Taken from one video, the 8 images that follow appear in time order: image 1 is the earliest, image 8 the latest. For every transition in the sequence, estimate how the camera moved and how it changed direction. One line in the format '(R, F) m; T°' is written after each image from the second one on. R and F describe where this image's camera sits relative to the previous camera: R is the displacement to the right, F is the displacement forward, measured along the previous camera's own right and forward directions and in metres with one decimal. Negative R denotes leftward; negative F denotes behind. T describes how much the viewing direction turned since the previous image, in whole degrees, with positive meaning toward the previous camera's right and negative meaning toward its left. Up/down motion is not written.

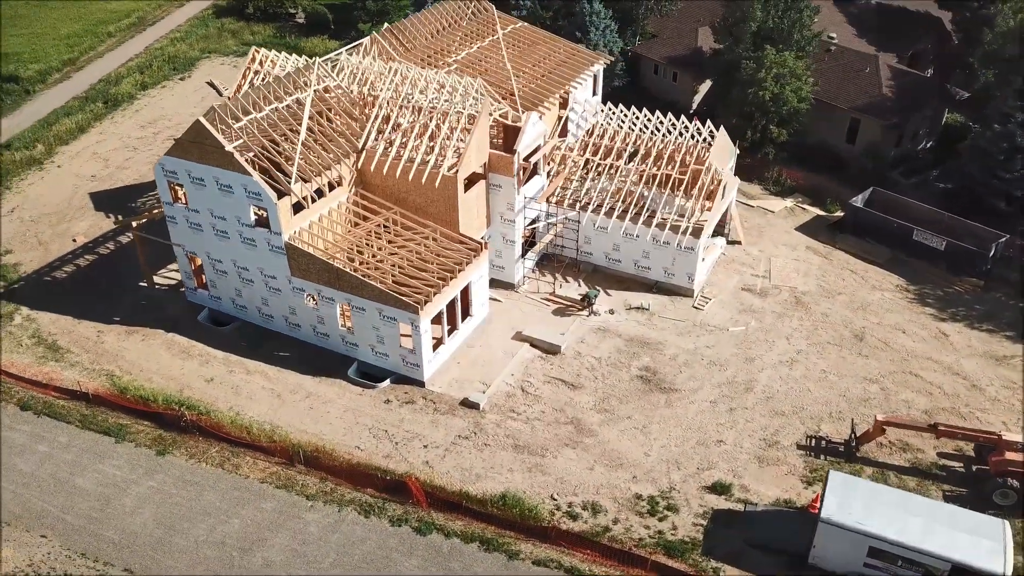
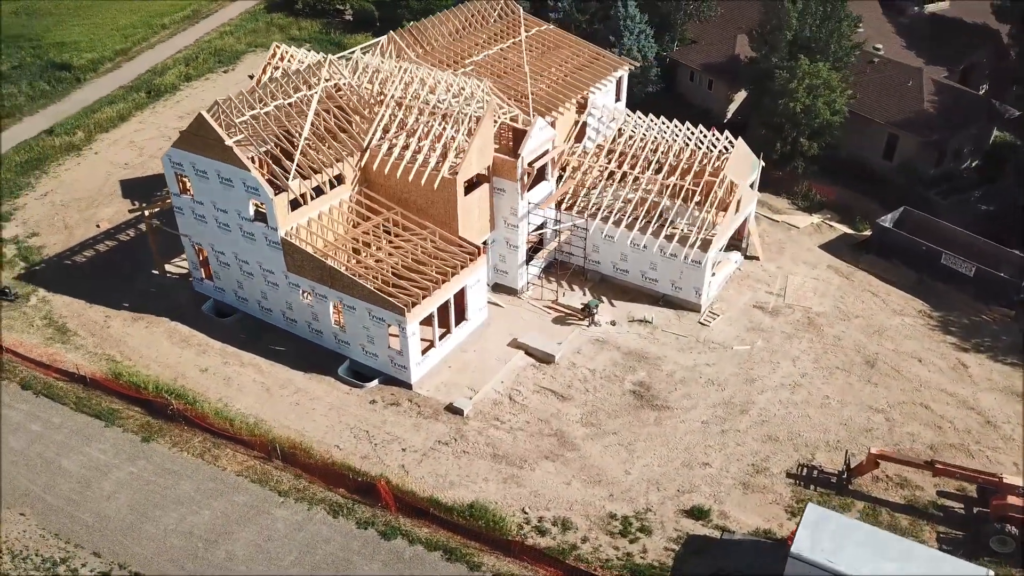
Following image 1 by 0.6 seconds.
(+2.0, +0.4) m; -4°
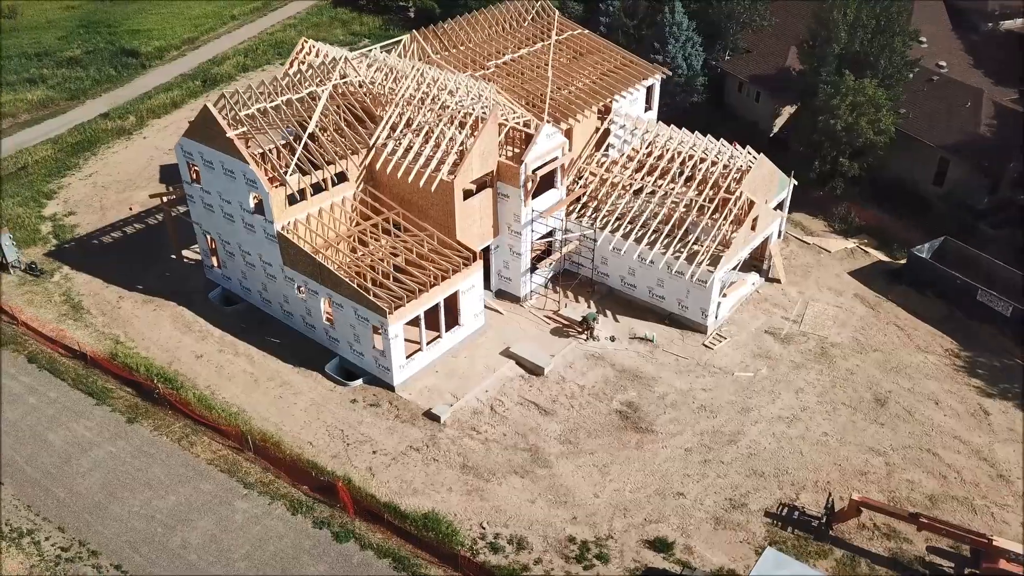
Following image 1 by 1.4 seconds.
(+2.6, +0.6) m; -6°
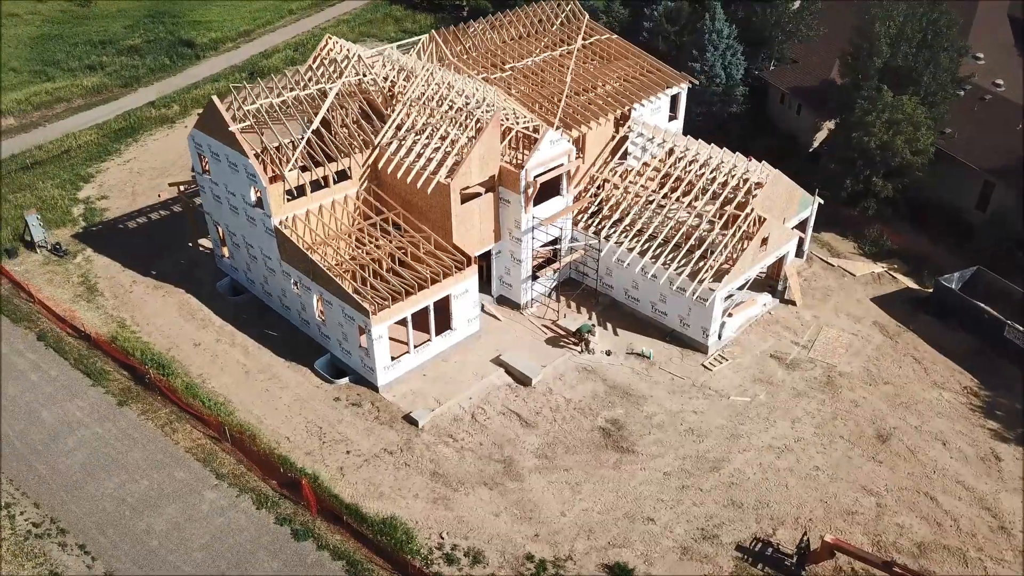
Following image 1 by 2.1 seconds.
(+2.3, +0.5) m; -5°
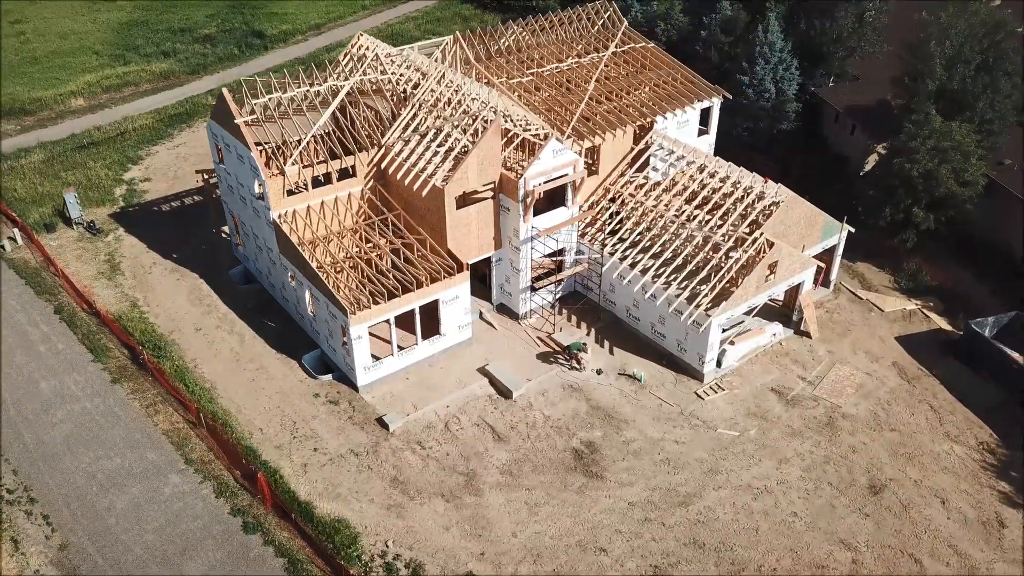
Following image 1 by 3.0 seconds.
(+2.9, +0.6) m; -6°
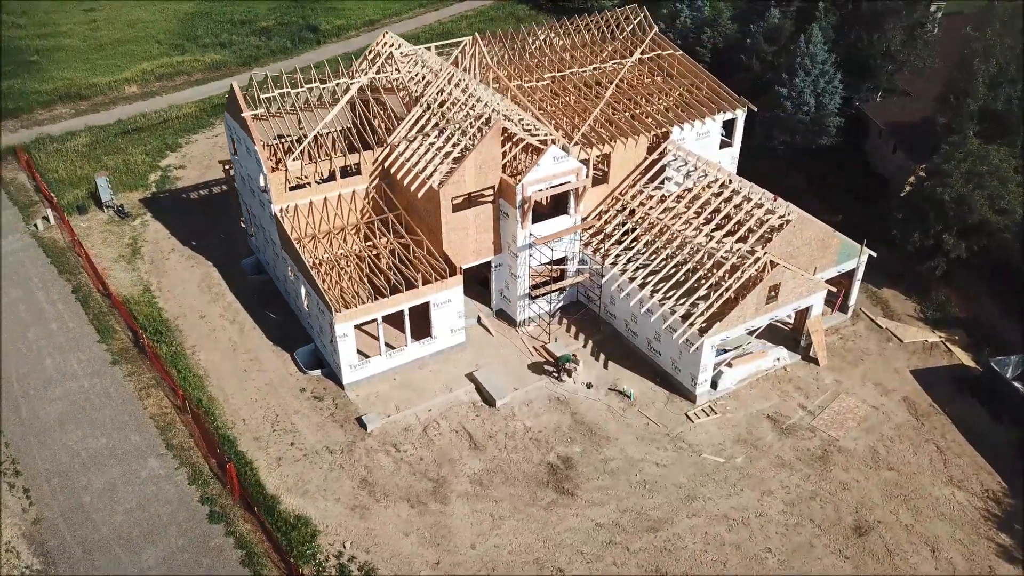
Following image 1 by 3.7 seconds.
(+2.3, +0.5) m; -5°
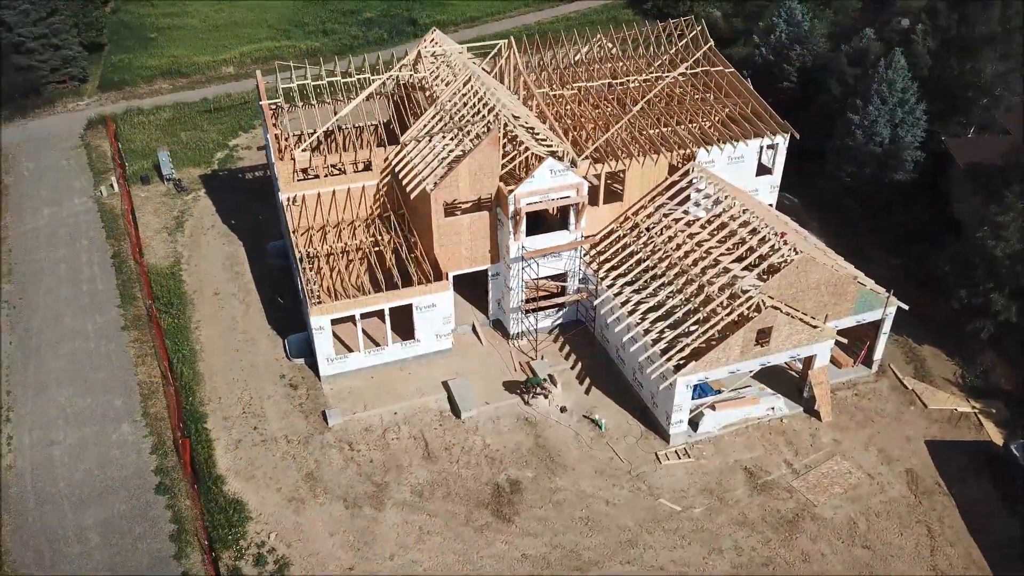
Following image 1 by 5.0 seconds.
(+4.2, +1.0) m; -9°
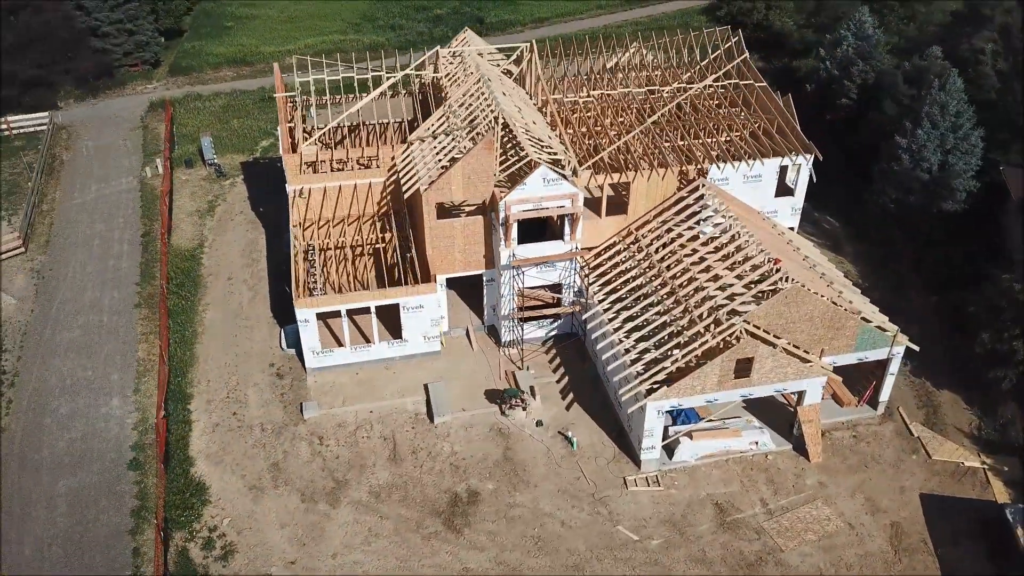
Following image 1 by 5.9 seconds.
(+2.9, +0.5) m; -7°
